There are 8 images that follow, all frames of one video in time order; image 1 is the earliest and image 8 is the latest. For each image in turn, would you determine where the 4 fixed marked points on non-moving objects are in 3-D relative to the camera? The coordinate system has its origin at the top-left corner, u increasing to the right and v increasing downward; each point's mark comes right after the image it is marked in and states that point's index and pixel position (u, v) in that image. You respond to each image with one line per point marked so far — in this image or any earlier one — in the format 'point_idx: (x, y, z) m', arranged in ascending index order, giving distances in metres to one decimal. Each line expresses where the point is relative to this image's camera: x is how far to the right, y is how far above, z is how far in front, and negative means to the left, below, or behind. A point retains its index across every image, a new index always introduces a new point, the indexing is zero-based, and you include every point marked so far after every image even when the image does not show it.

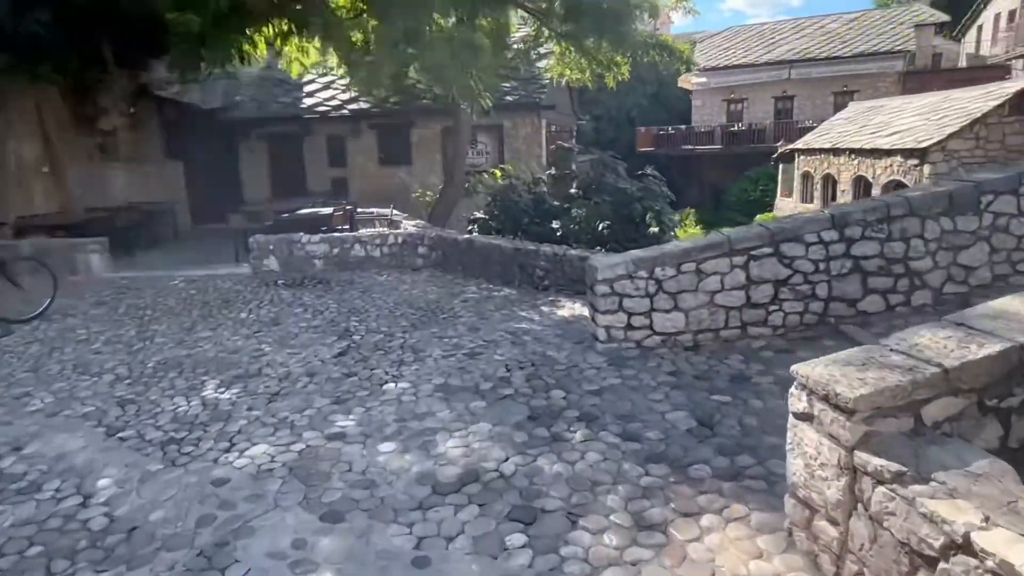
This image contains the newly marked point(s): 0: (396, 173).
0: (-2.0, +2.0, +10.8) m
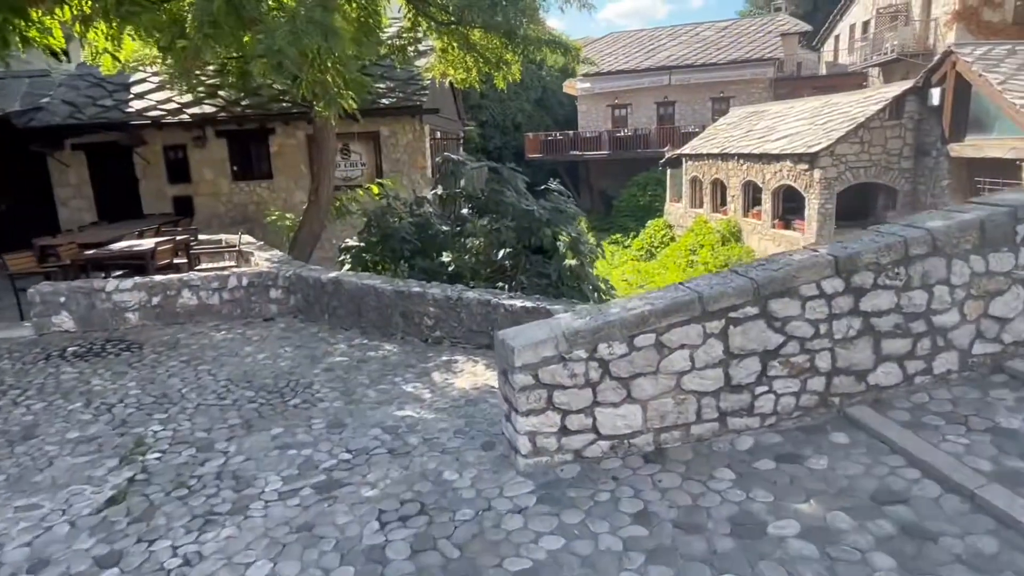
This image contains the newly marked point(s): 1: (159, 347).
0: (-3.8, +1.4, +9.1) m
1: (-2.5, -0.4, +4.4) m
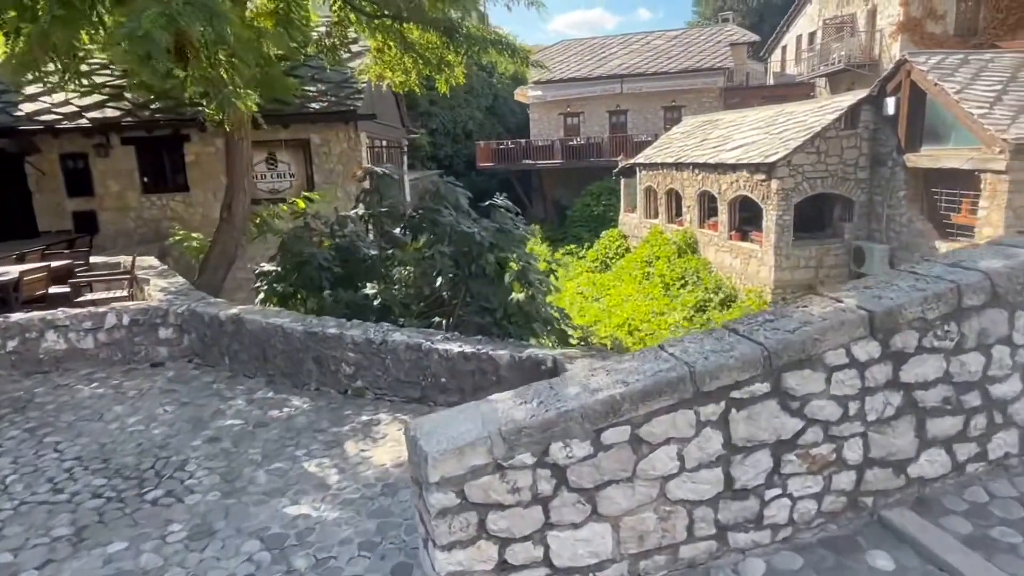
0: (-4.5, +1.1, +8.1) m
1: (-2.8, -0.7, +3.5) m
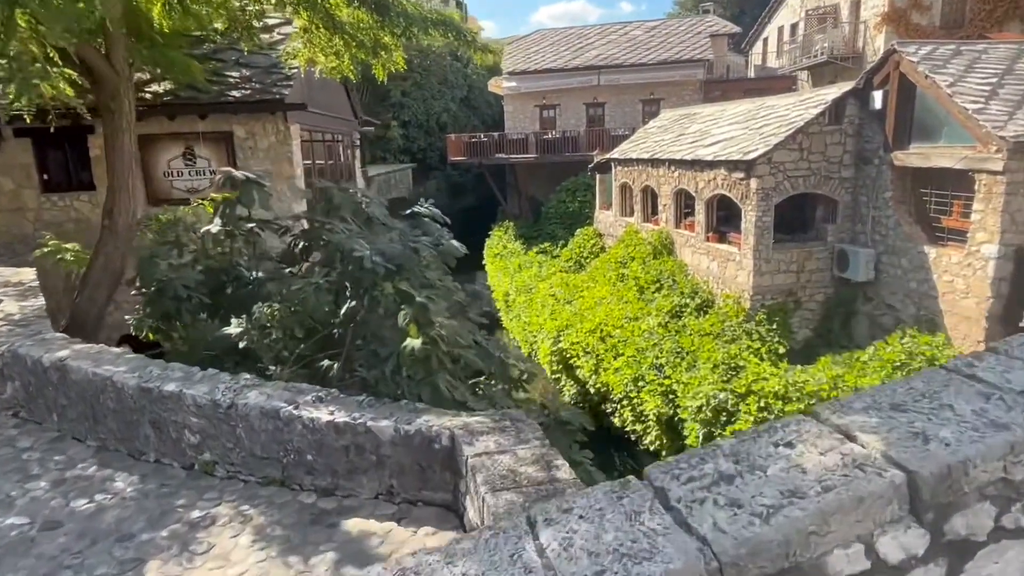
0: (-5.0, +1.0, +7.2) m
1: (-3.3, -0.9, +2.6) m
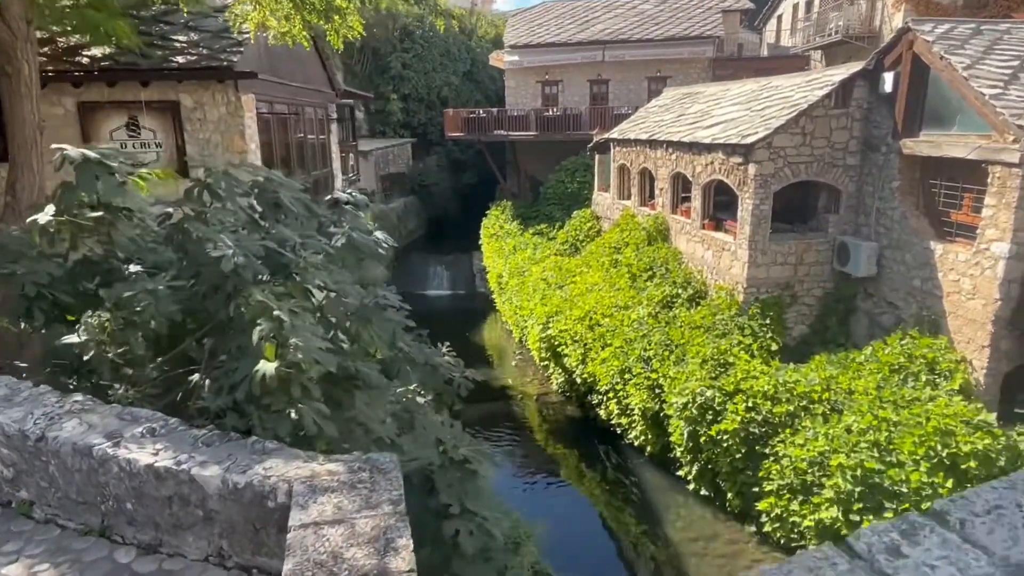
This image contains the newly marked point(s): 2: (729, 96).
0: (-5.4, +1.2, +6.7) m
1: (-3.7, -0.8, +2.2) m
2: (+4.3, +3.8, +12.3) m
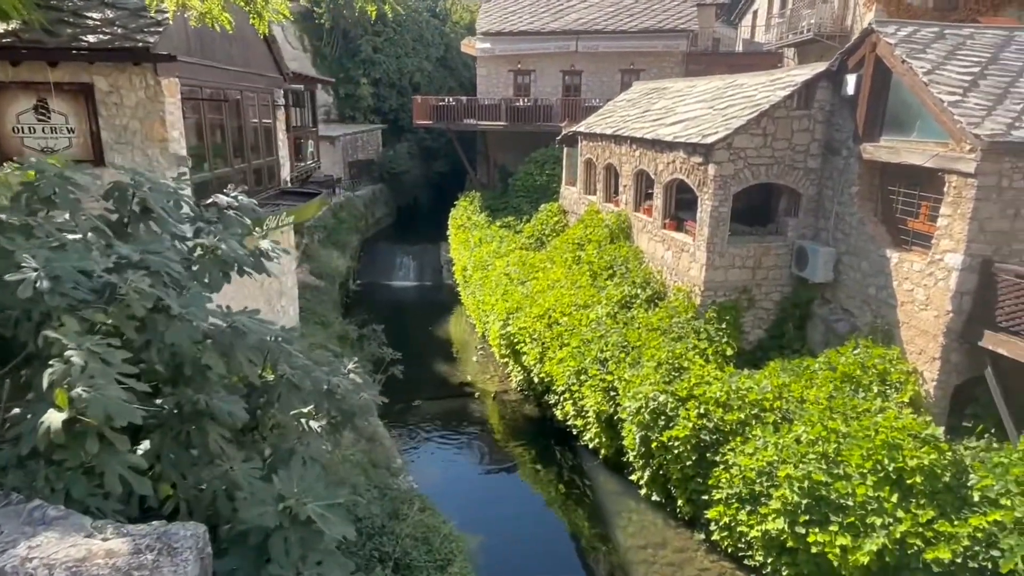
0: (-6.0, +1.3, +6.2) m
1: (-4.2, -0.9, +1.7) m
2: (+3.5, +3.8, +12.1) m
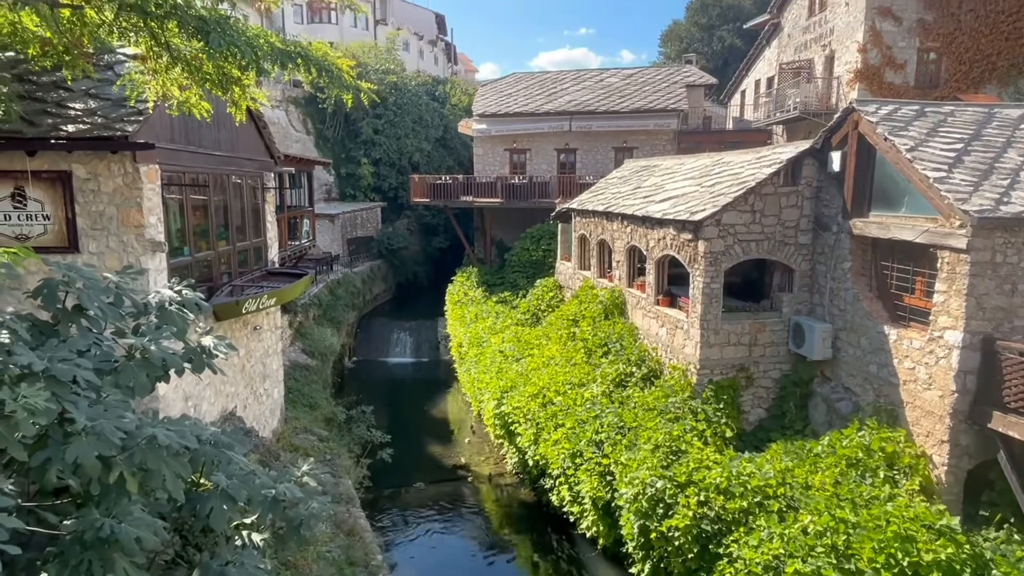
0: (-6.2, +0.4, +6.1) m
1: (-4.4, -1.2, +1.4) m
2: (+3.3, +2.3, +12.2) m
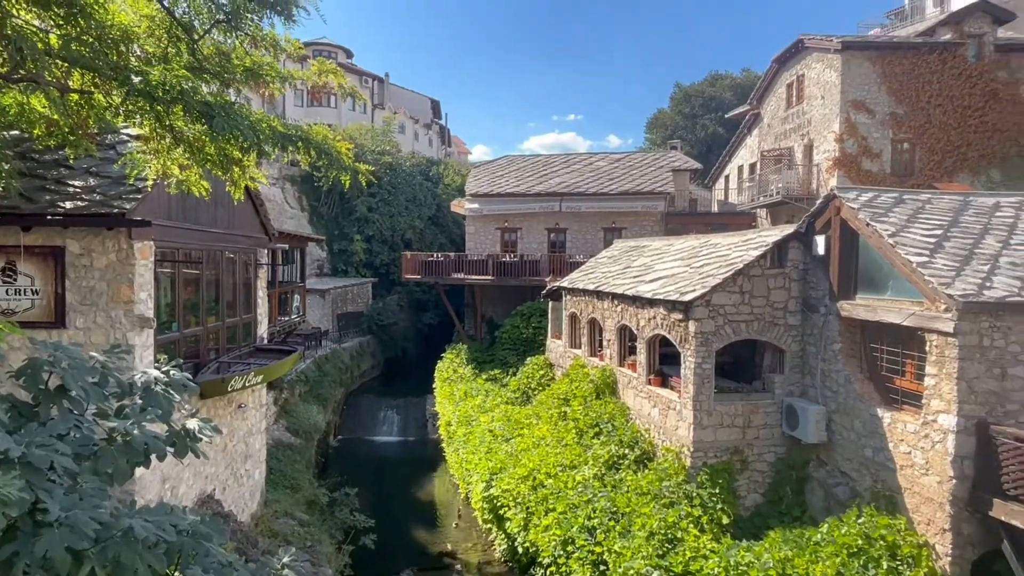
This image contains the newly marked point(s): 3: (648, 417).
0: (-6.2, -0.3, +6.0) m
1: (-4.4, -1.4, +1.2) m
2: (+3.2, +0.7, +12.4) m
3: (+2.4, -2.3, +11.0) m
